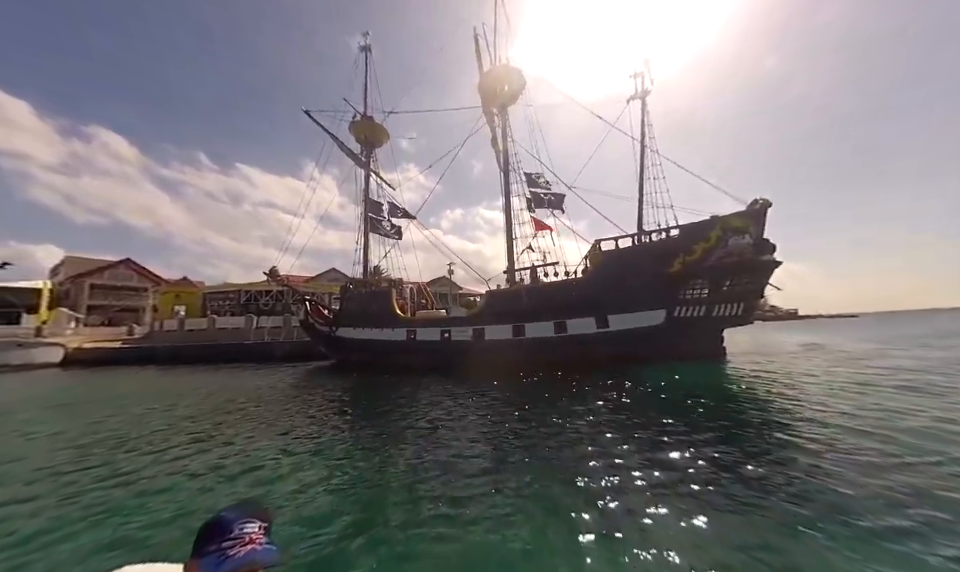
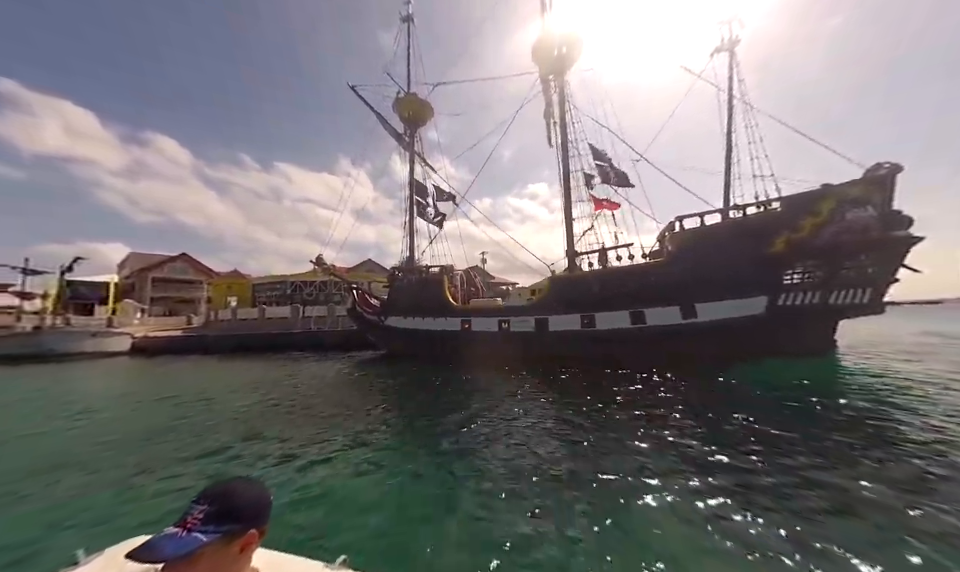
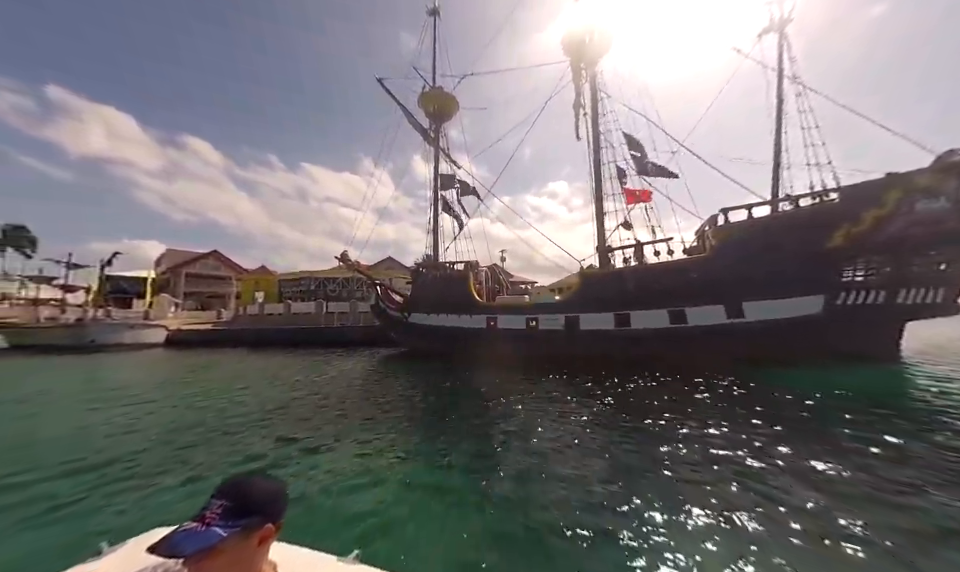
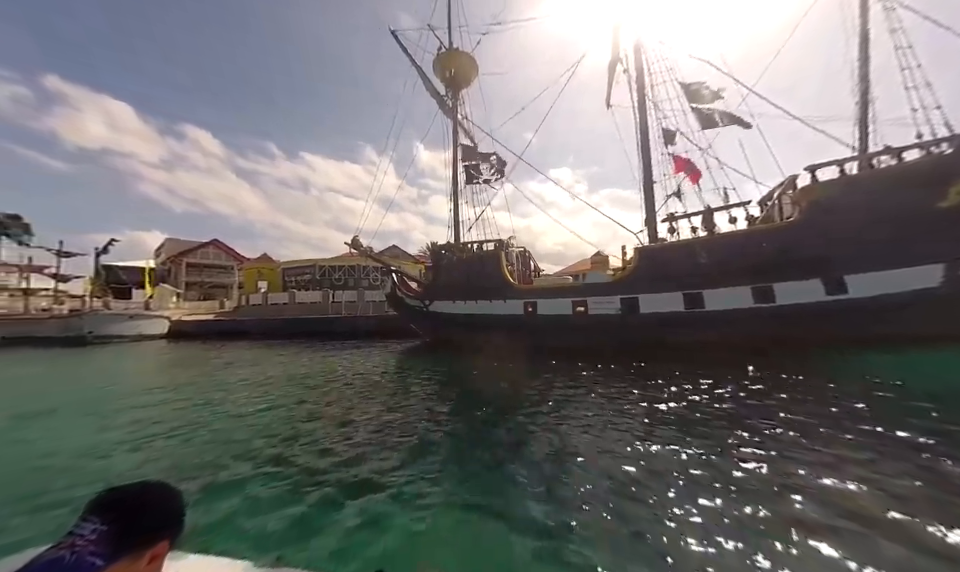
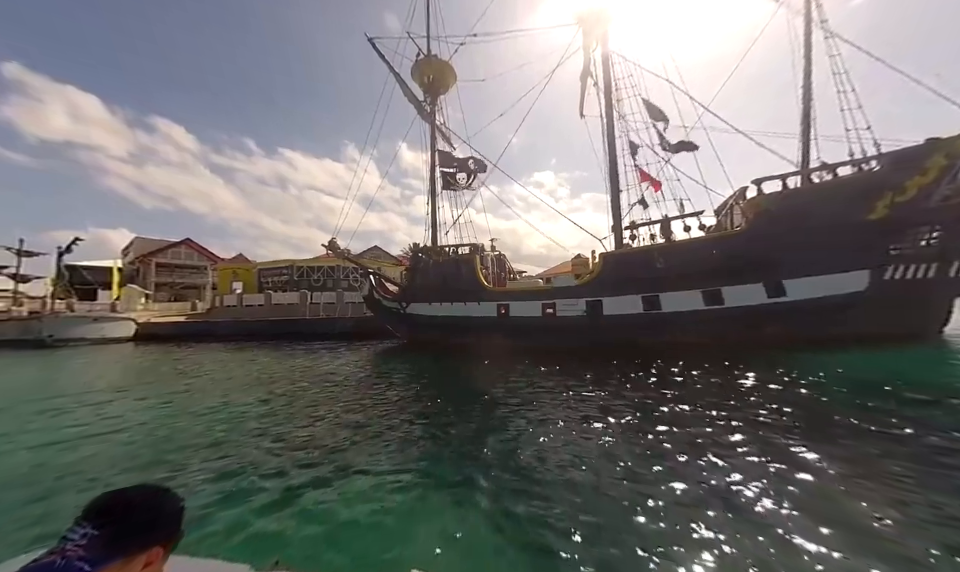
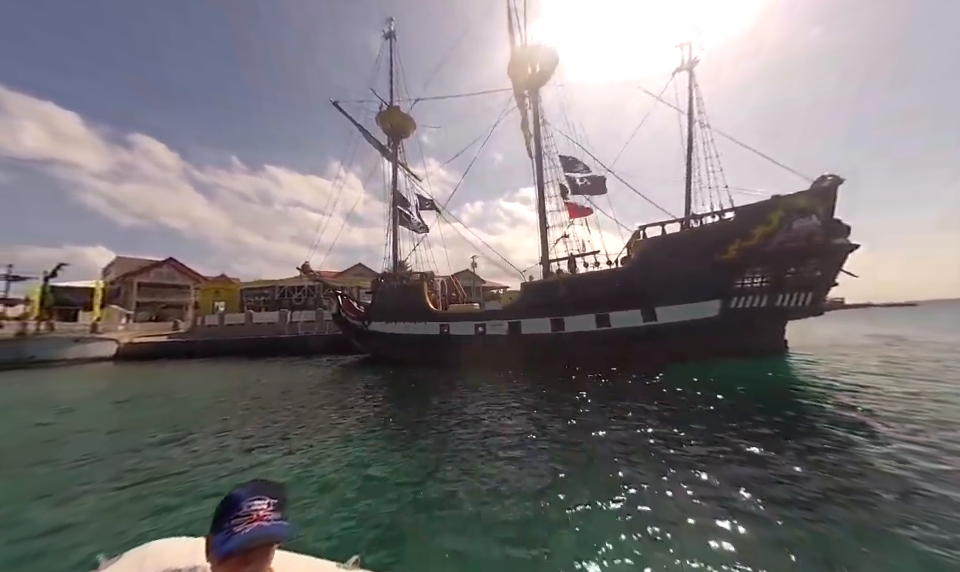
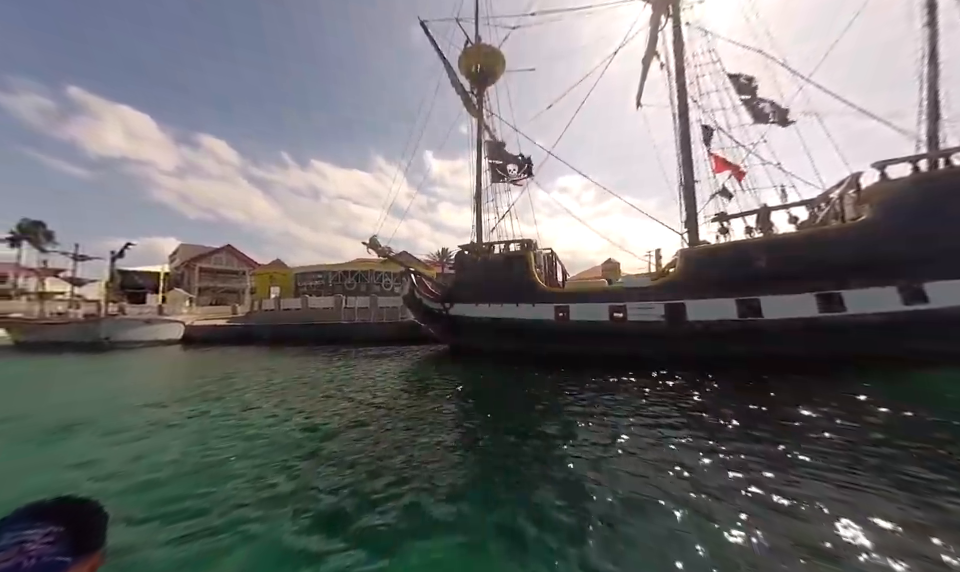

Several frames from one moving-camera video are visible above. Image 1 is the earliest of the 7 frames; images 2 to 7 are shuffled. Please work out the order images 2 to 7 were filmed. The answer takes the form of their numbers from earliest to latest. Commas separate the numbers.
6, 2, 3, 5, 4, 7
